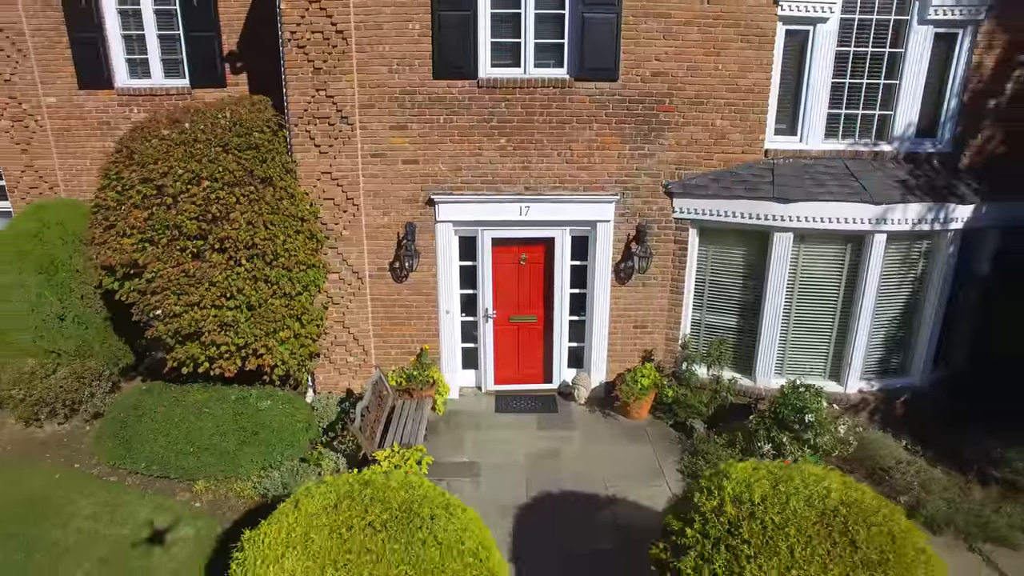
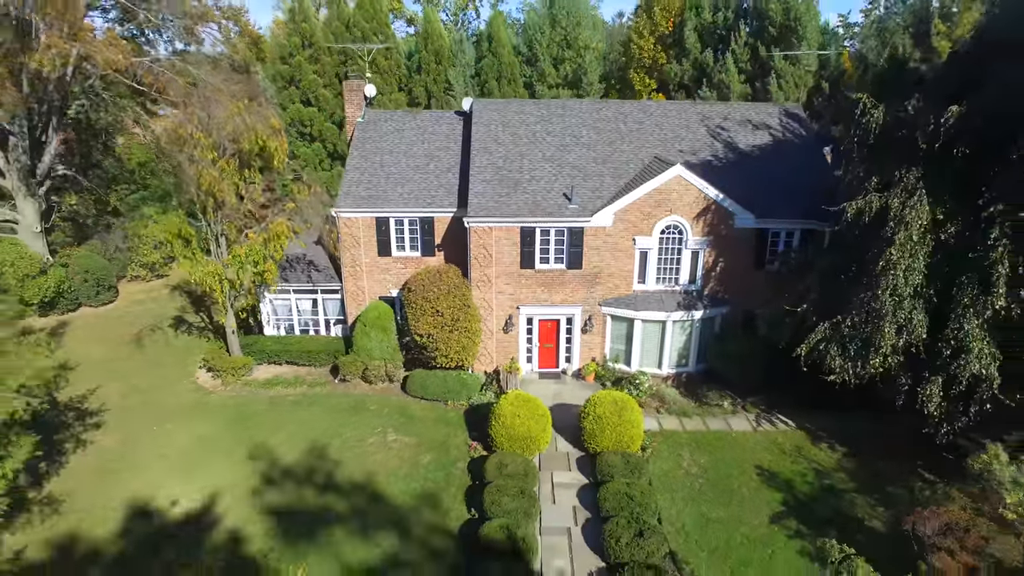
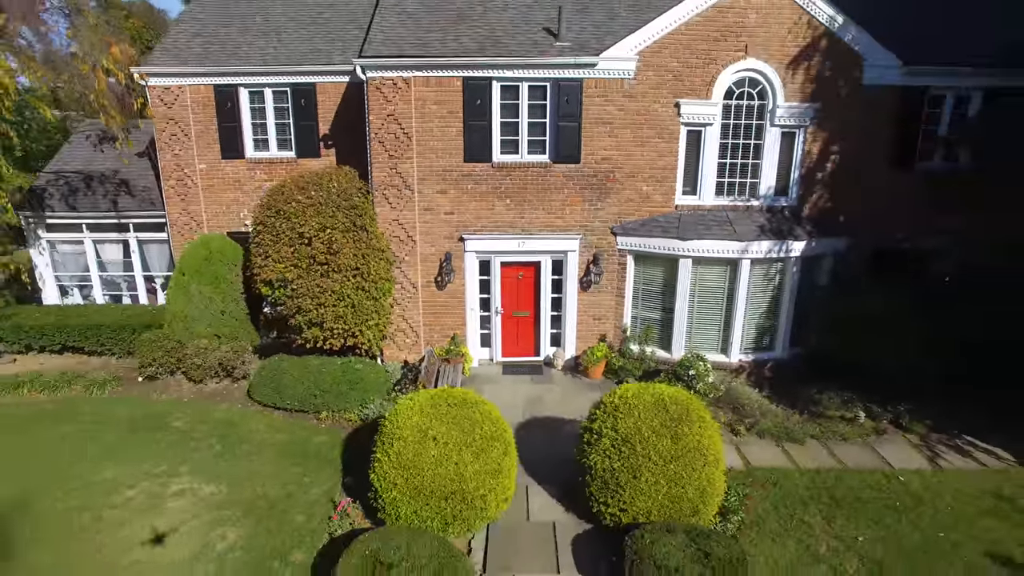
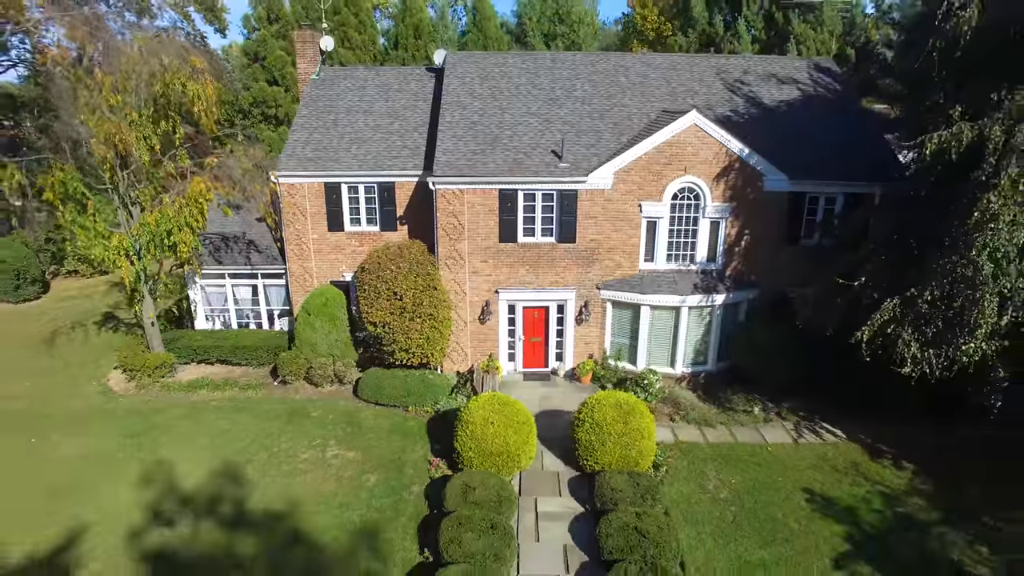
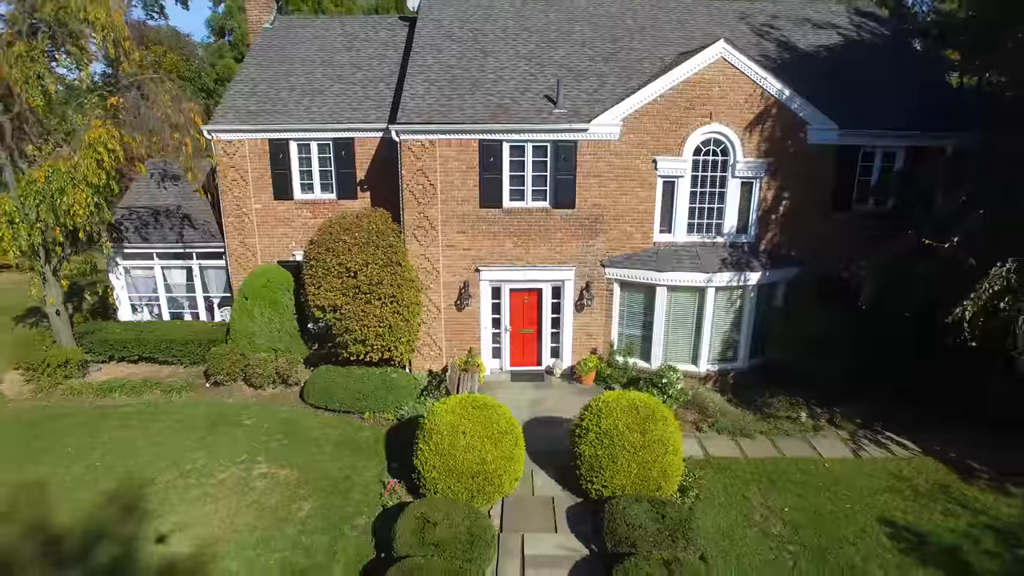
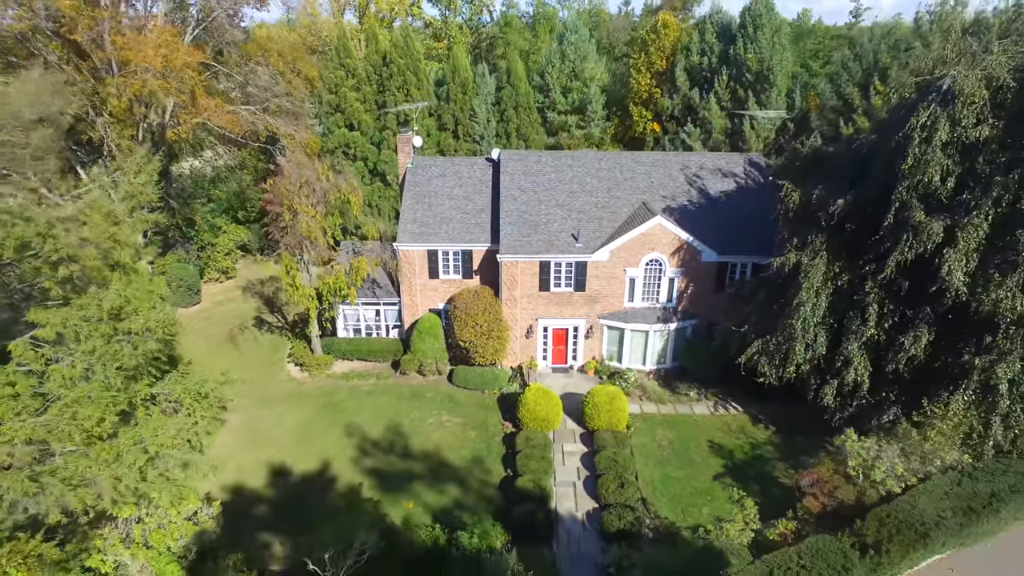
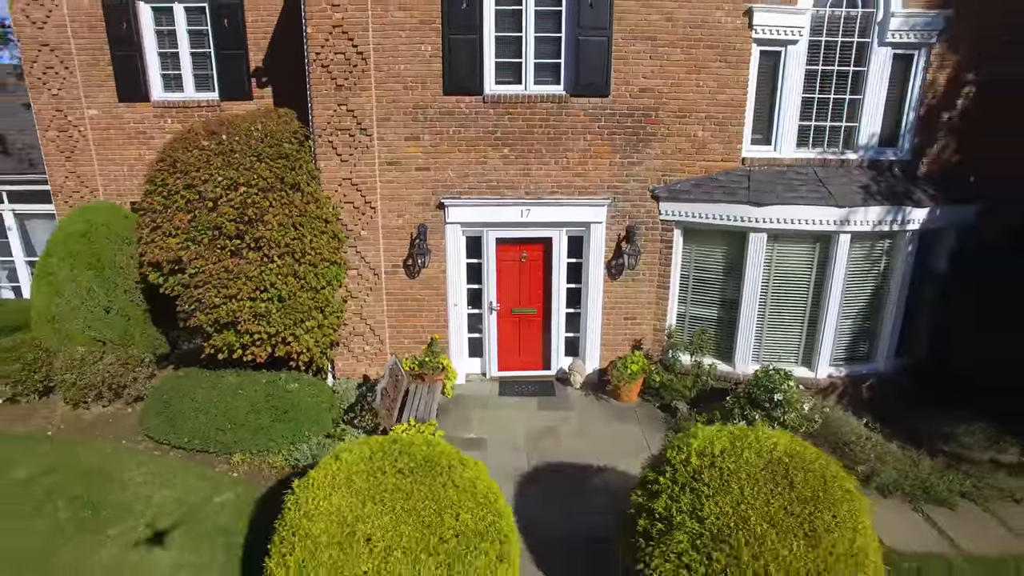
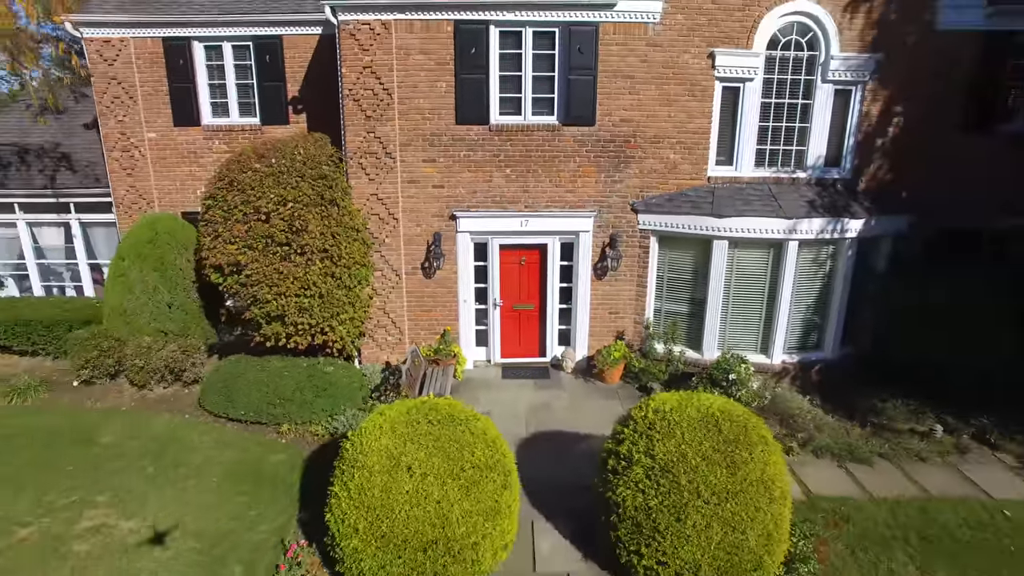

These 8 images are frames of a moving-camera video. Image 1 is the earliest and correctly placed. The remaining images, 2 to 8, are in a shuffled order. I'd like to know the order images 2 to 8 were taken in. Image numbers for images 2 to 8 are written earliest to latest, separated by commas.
7, 8, 3, 5, 4, 2, 6
